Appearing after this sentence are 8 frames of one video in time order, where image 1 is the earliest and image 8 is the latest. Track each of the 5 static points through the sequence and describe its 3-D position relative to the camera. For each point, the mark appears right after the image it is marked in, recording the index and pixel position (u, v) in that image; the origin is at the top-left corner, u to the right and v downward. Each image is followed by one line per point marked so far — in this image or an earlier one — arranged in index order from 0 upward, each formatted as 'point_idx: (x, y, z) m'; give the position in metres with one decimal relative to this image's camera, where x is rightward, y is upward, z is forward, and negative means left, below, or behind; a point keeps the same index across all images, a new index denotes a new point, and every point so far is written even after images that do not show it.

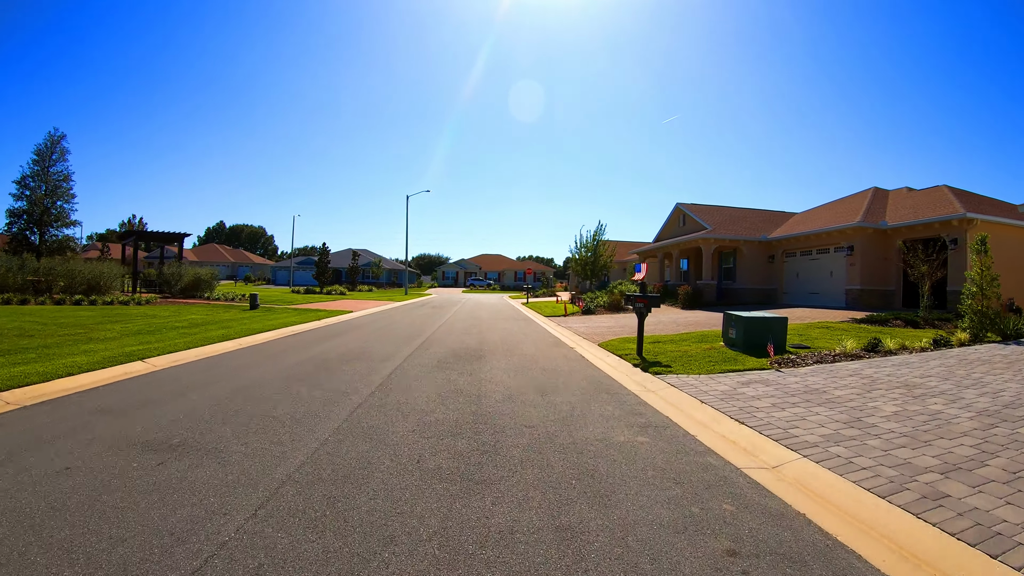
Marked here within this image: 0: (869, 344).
0: (+8.4, -1.3, +11.7) m
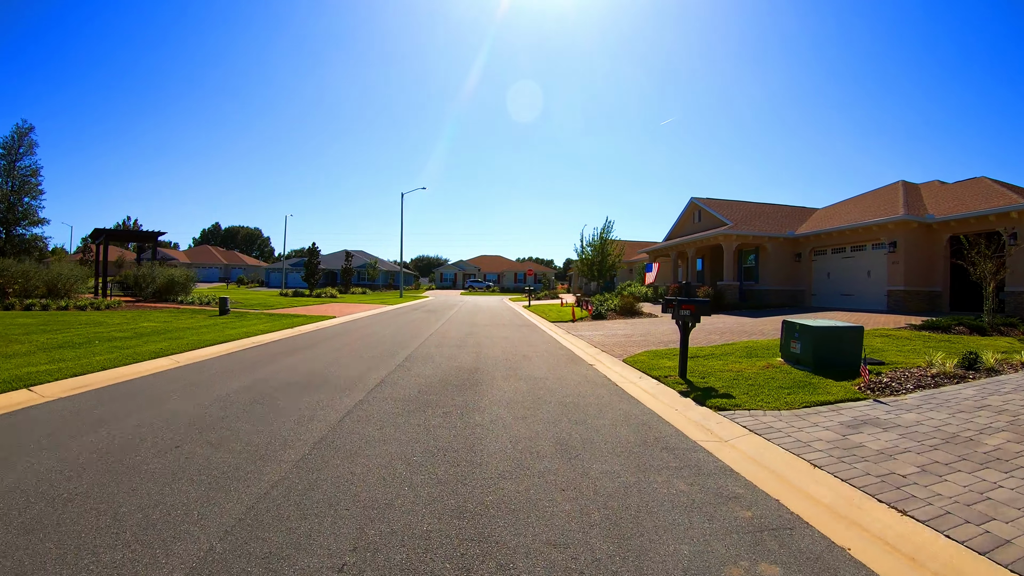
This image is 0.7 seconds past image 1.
0: (+8.5, -1.3, +9.4) m
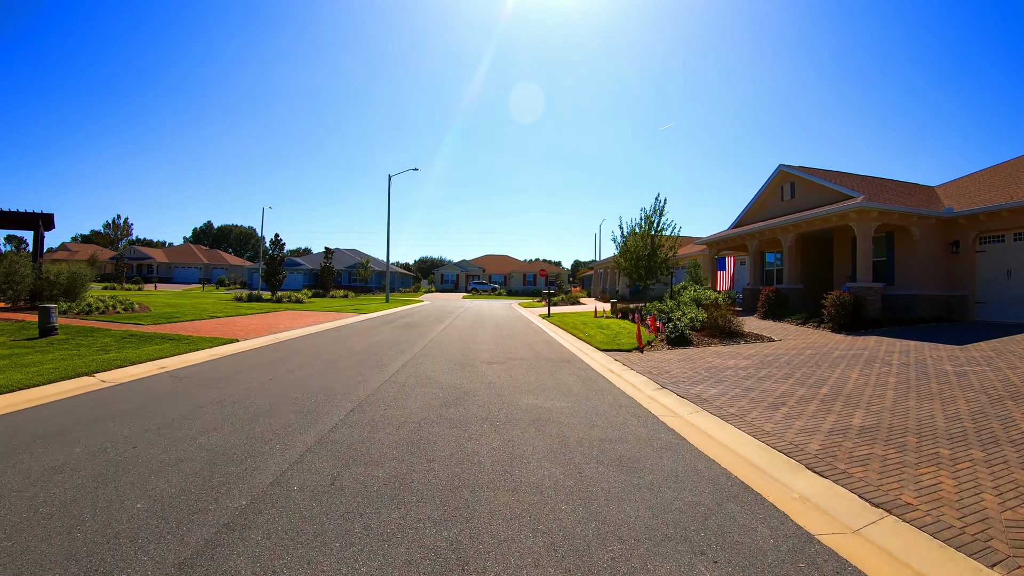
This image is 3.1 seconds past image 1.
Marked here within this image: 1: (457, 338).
0: (+8.9, -1.4, +2.0) m
1: (-1.6, -1.0, +14.5) m
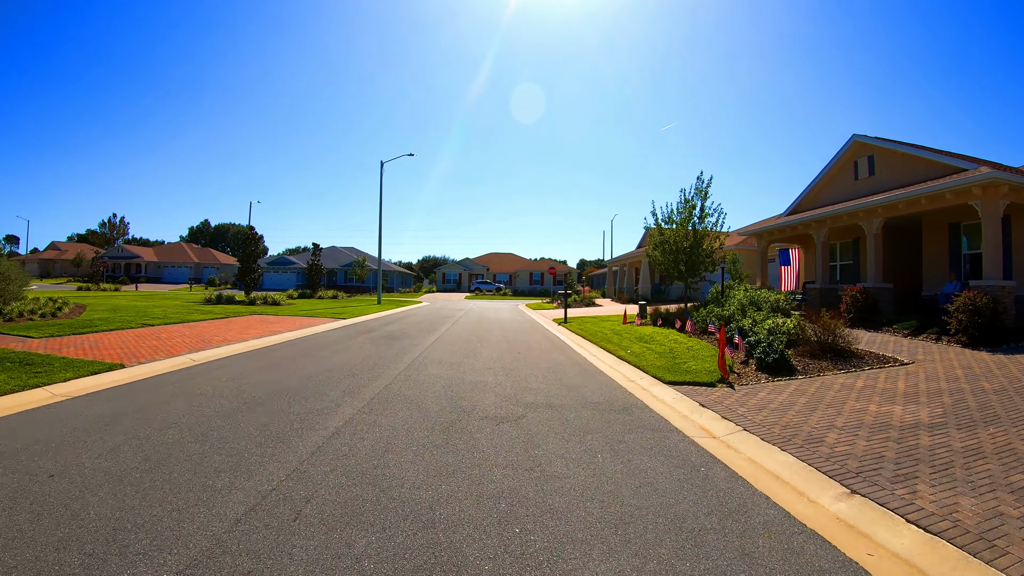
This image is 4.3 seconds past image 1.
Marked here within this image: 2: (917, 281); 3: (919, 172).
0: (+9.1, -1.4, -1.3) m
1: (-1.4, -1.0, +11.3) m
2: (+10.6, +0.1, +13.1) m
3: (+9.8, +2.8, +12.0) m
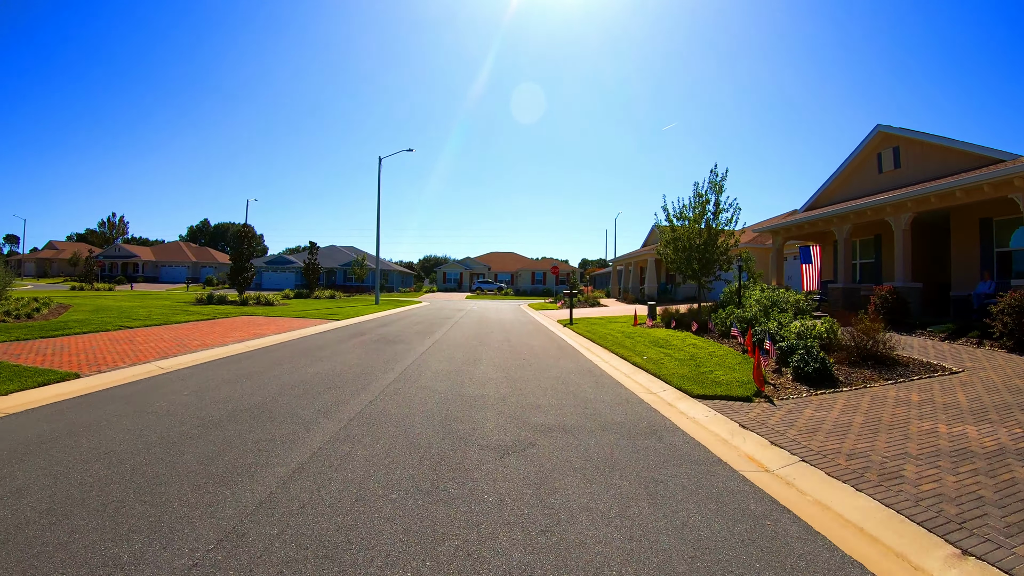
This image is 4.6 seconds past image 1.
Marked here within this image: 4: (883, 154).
0: (+9.1, -1.4, -2.0) m
1: (-1.3, -1.0, +10.6) m
2: (+10.7, +0.2, +12.3) m
3: (+9.9, +2.8, +11.2) m
4: (+9.6, +3.5, +12.9) m
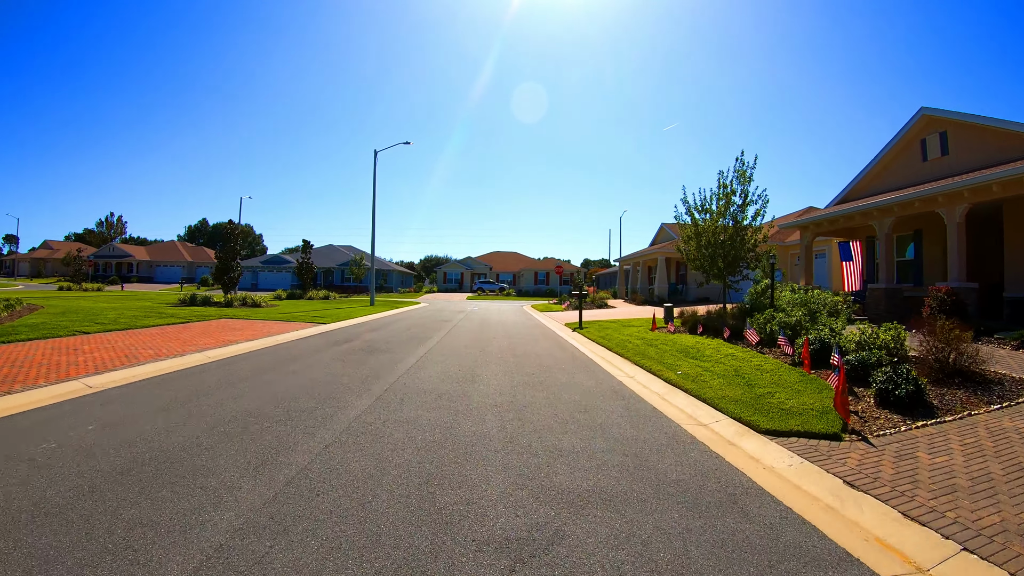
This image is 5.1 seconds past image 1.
0: (+9.2, -1.4, -3.3) m
1: (-1.2, -1.0, +9.3) m
2: (+10.8, +0.1, +11.1) m
3: (+10.0, +2.8, +10.0) m
4: (+9.7, +3.5, +11.6) m
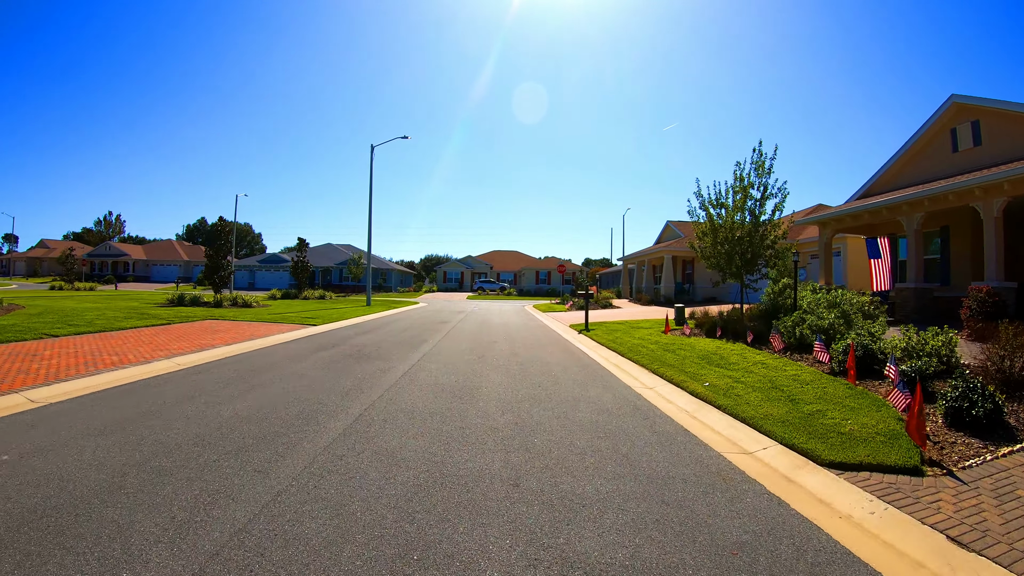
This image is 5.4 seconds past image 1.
0: (+9.2, -1.4, -4.0) m
1: (-1.2, -1.0, +8.6) m
2: (+10.8, +0.2, +10.3) m
3: (+10.0, +2.8, +9.2) m
4: (+9.7, +3.5, +10.9) m
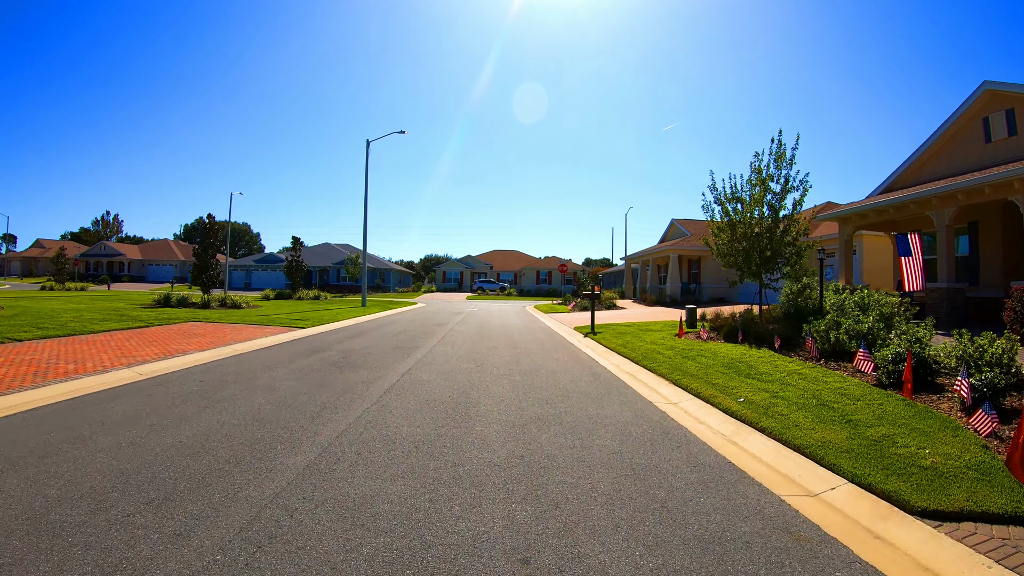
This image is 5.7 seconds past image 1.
0: (+9.2, -1.4, -4.8) m
1: (-1.1, -1.0, +7.9) m
2: (+10.9, +0.2, +9.6) m
3: (+10.1, +2.8, +8.5) m
4: (+9.8, +3.5, +10.2) m
